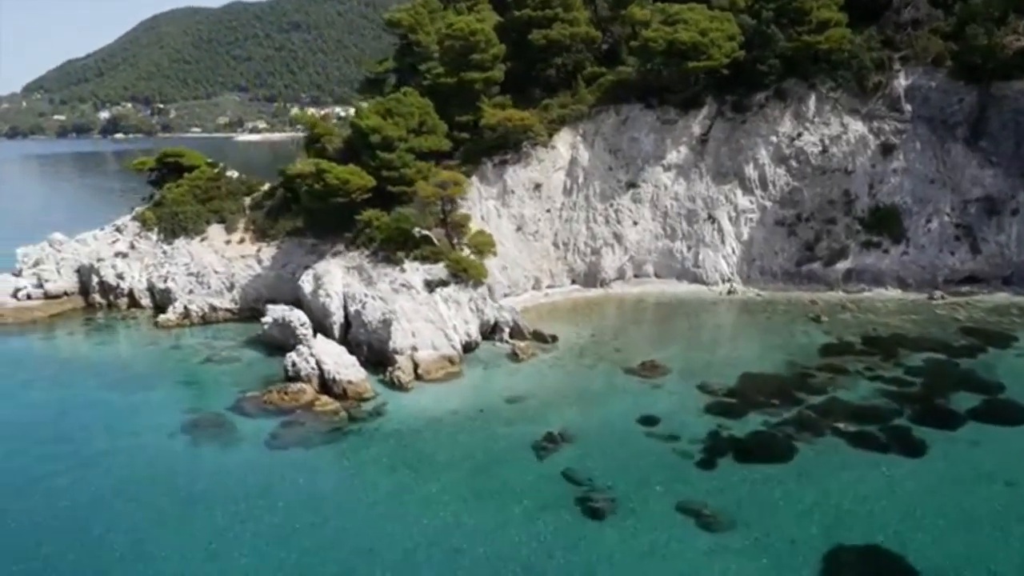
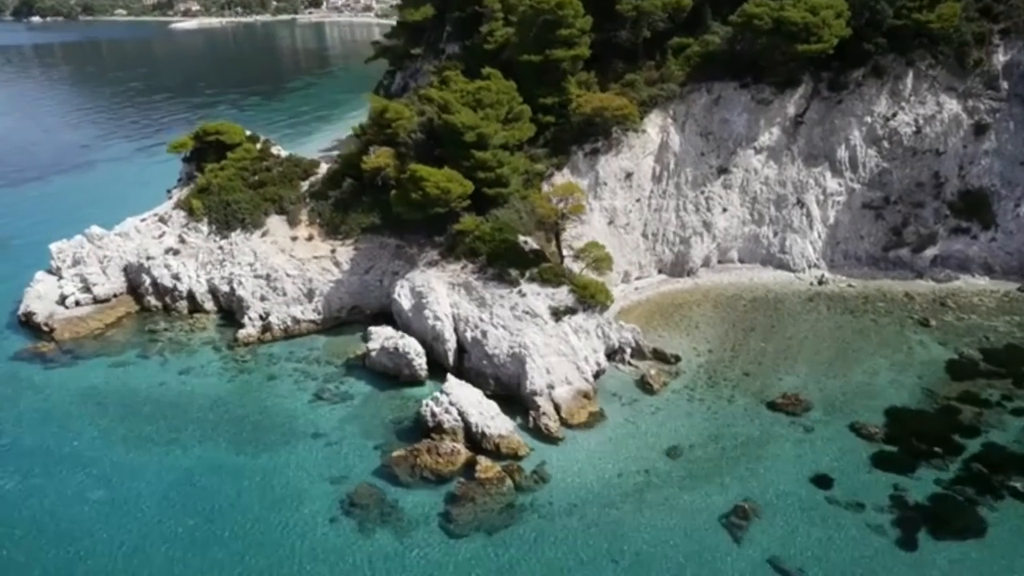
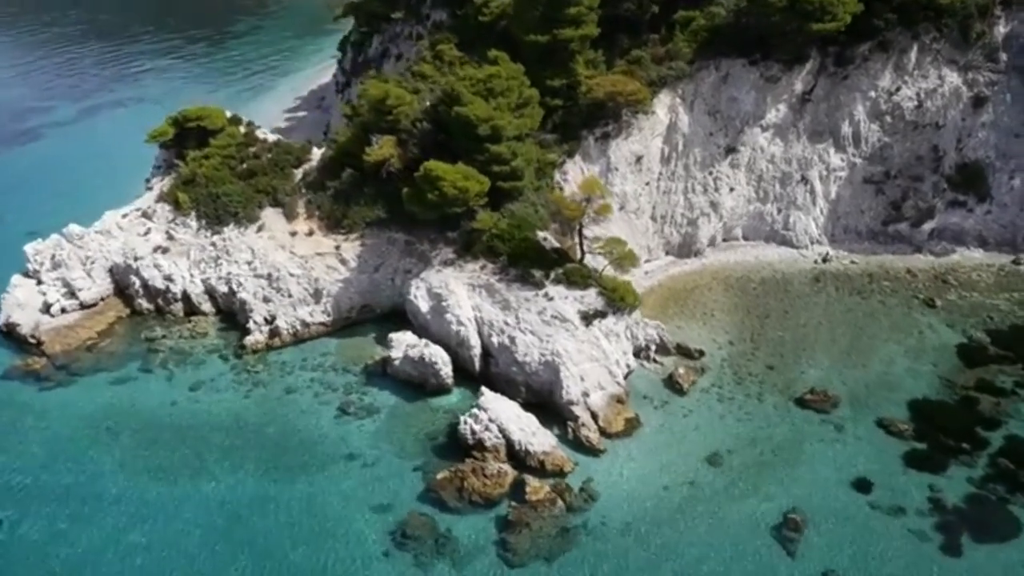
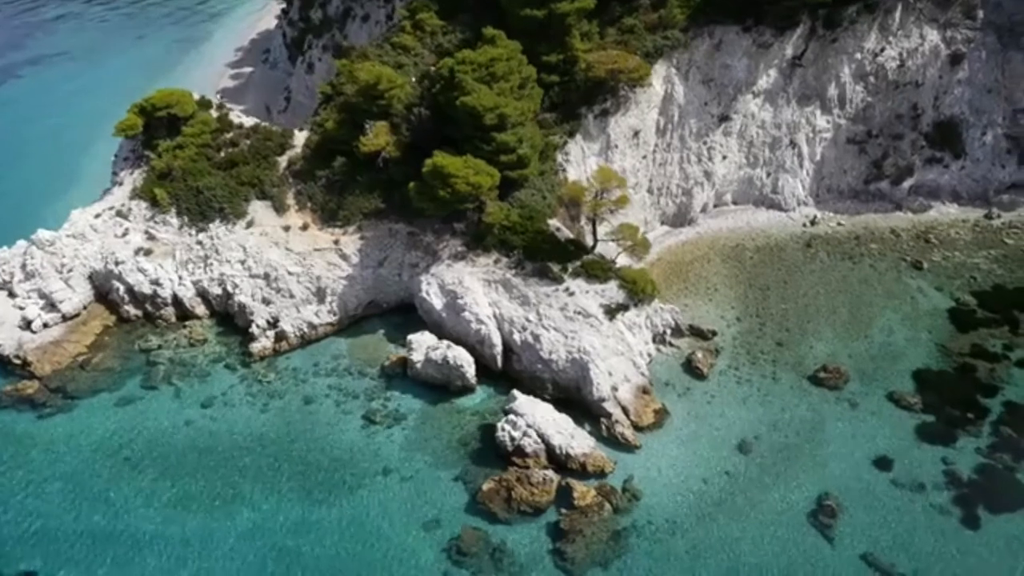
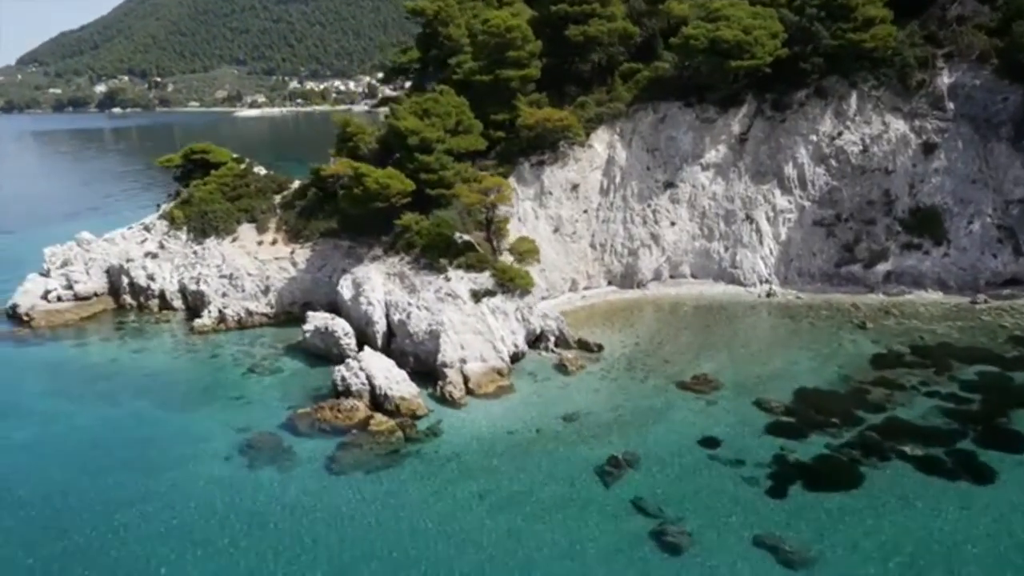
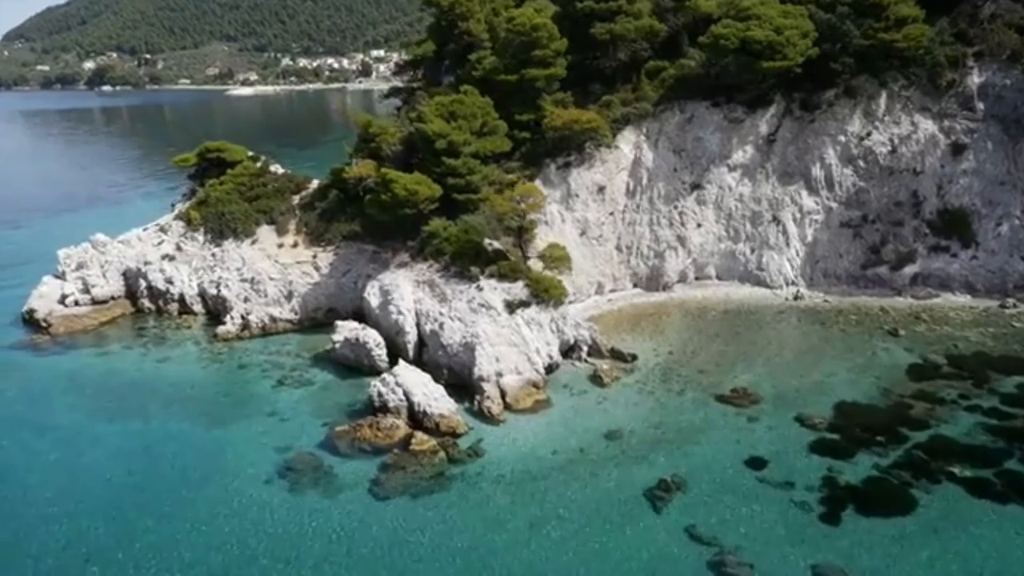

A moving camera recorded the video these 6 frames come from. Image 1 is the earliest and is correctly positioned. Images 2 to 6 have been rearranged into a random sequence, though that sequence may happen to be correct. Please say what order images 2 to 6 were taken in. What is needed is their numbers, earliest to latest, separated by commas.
5, 6, 2, 3, 4
